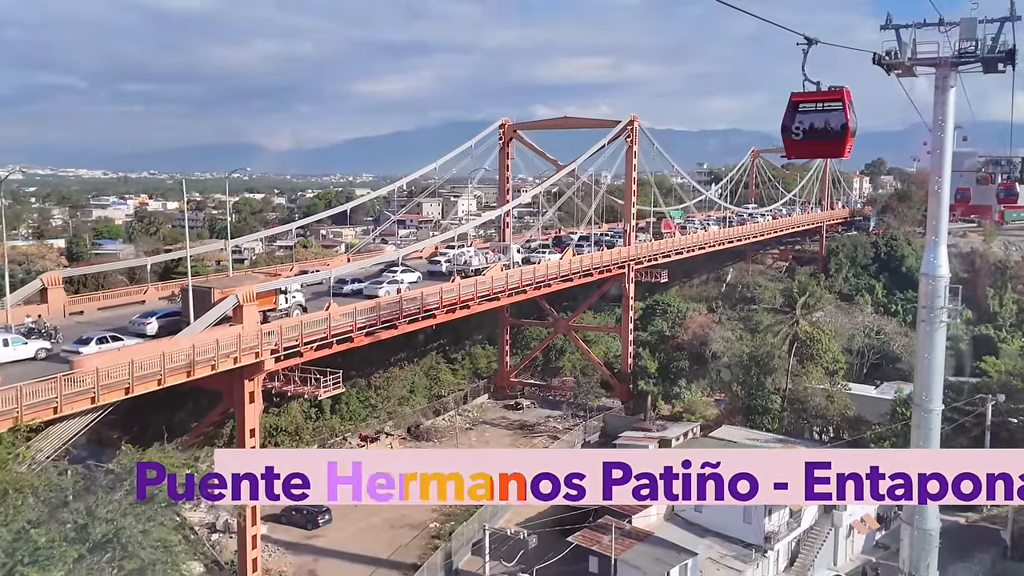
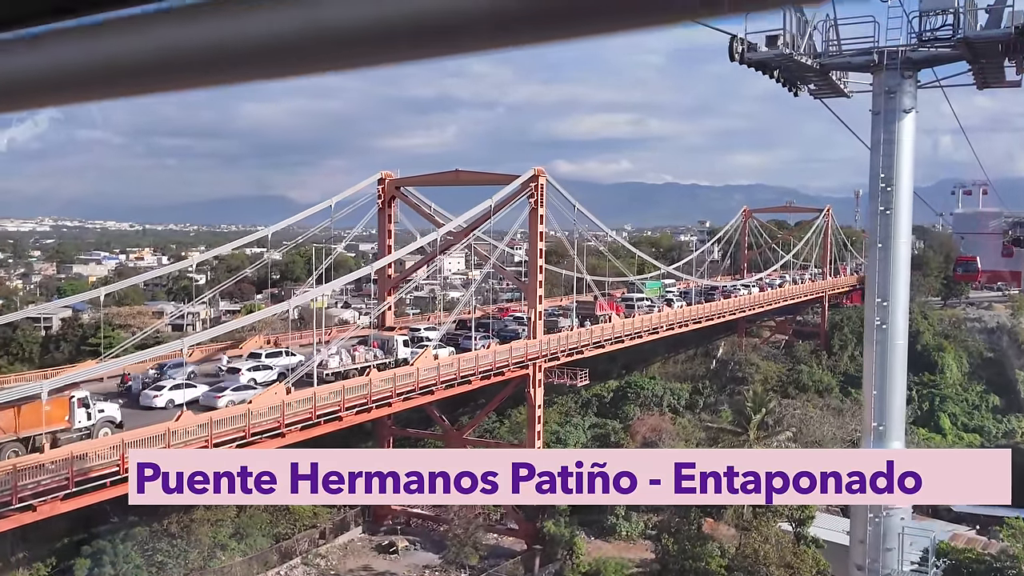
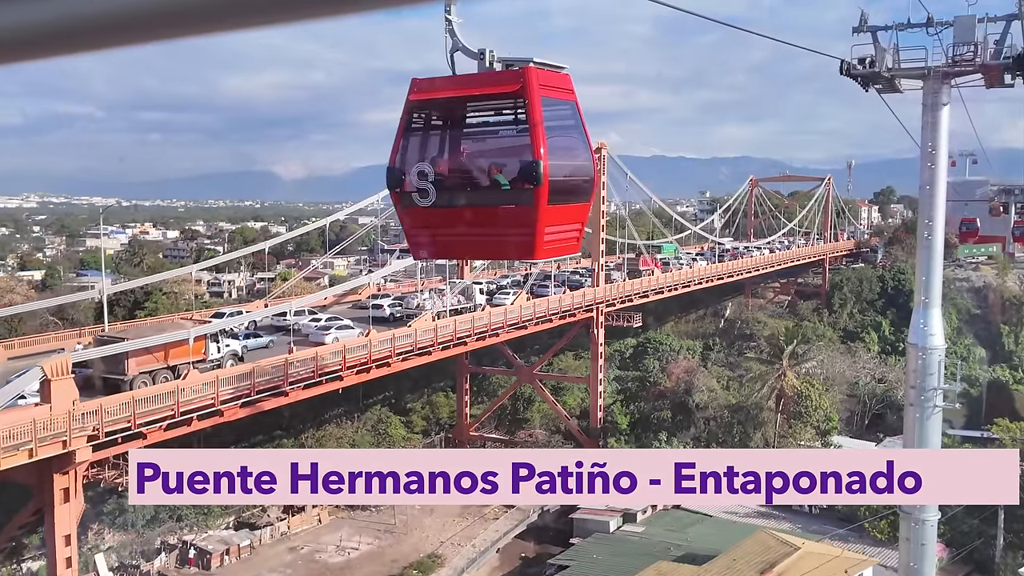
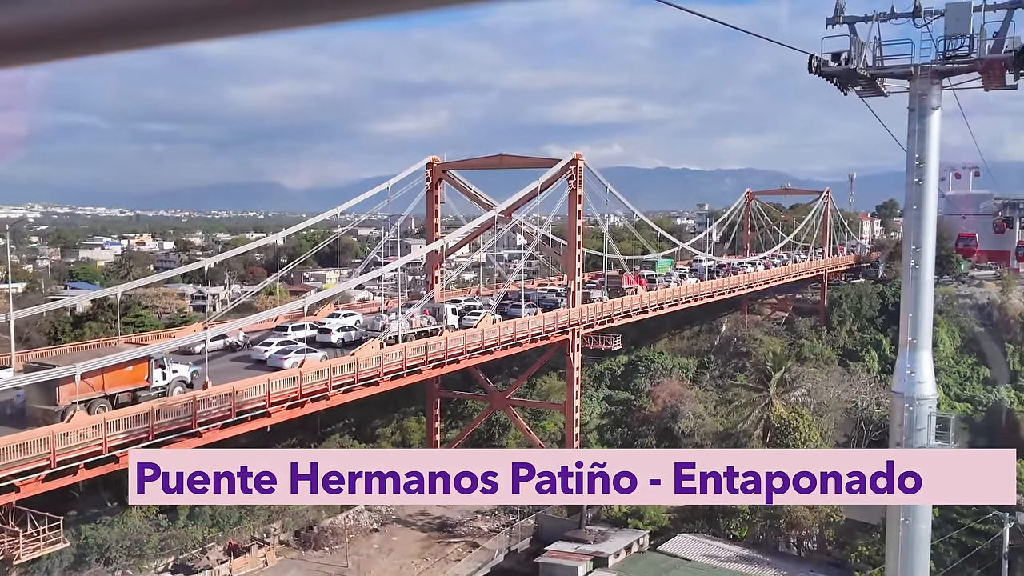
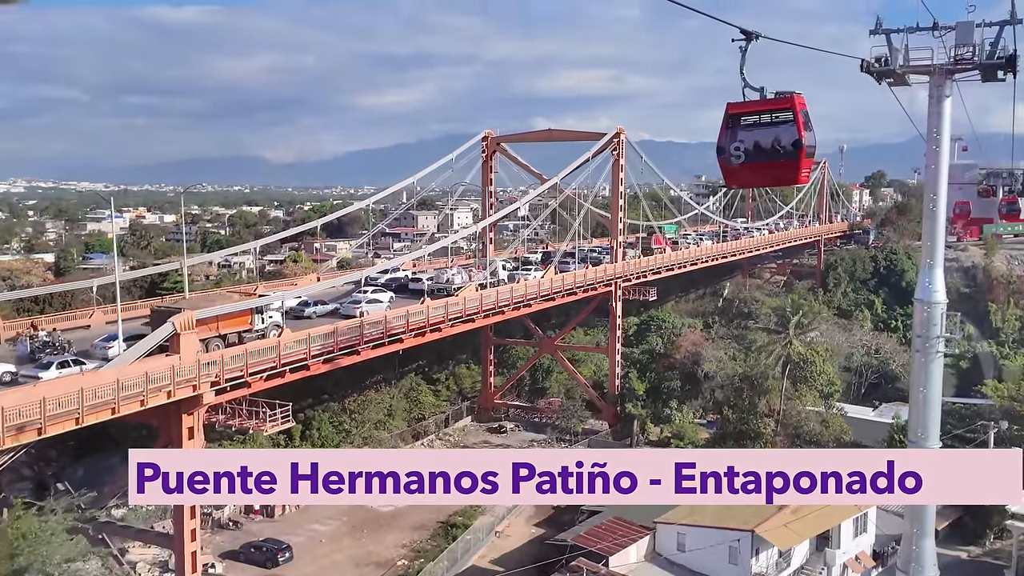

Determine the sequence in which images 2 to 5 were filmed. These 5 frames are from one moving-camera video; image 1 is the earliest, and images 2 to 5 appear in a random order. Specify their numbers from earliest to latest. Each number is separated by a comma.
5, 3, 4, 2
